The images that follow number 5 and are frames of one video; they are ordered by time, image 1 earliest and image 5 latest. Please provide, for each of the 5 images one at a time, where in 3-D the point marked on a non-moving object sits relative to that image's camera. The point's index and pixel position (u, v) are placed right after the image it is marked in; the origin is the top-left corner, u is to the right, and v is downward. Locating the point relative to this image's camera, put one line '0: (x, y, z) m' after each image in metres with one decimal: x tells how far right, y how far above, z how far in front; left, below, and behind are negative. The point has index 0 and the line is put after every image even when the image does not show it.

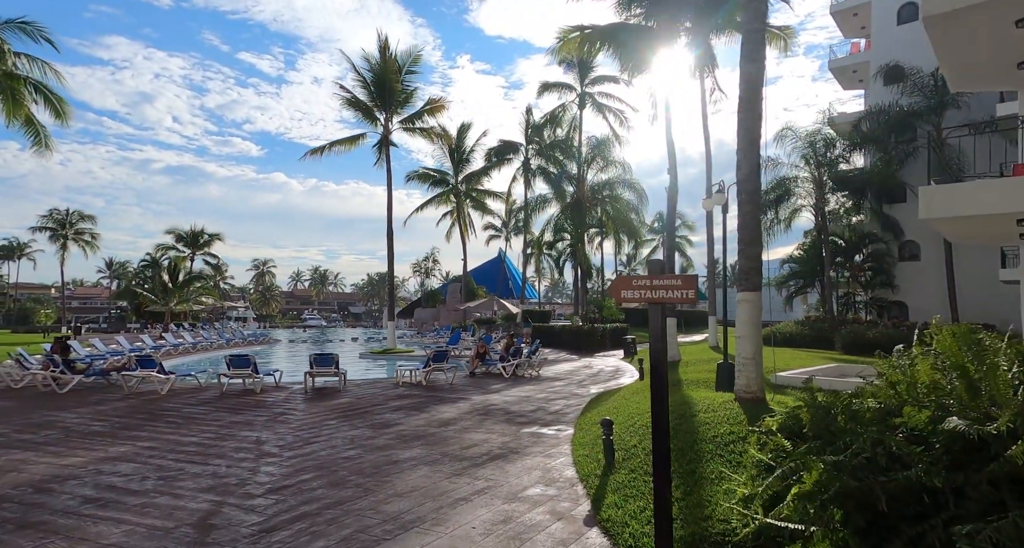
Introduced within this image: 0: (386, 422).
0: (-2.0, -2.4, +10.4) m
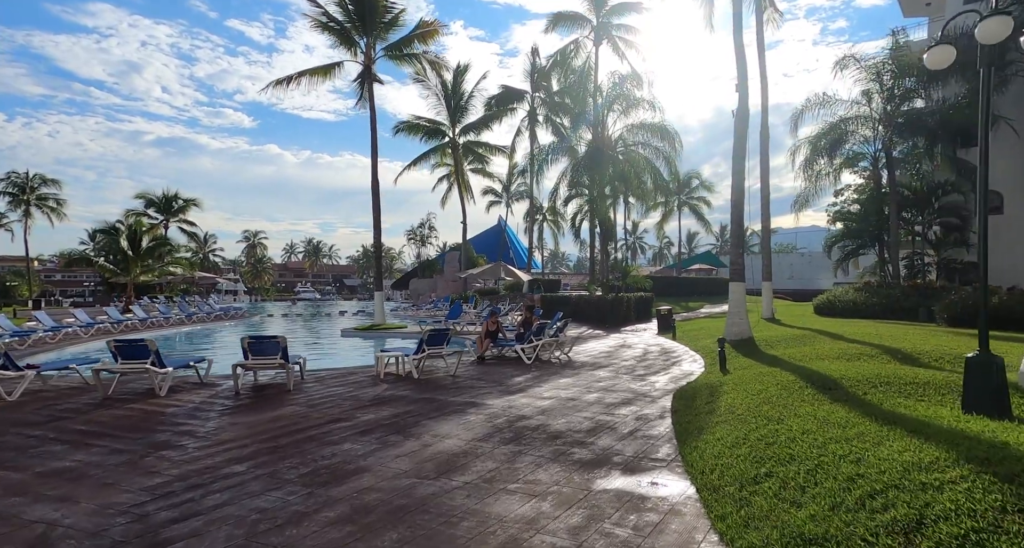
0: (-1.5, -1.7, +5.7) m
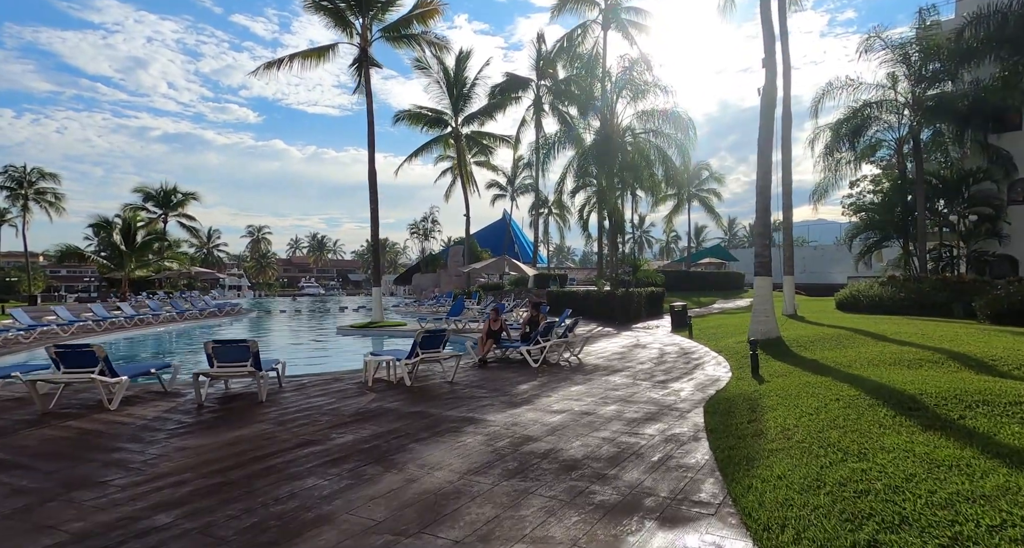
0: (-1.5, -1.7, +4.4) m
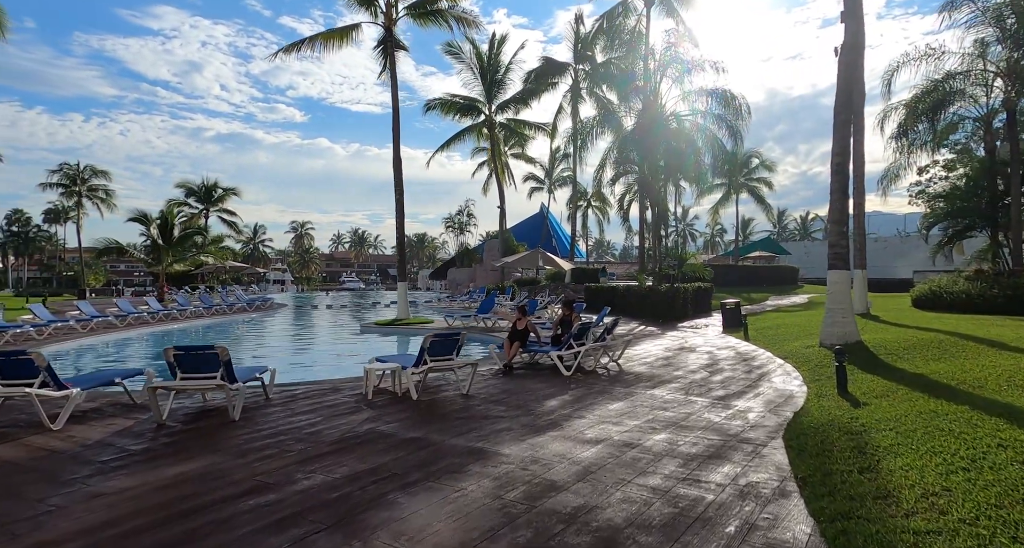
0: (-1.5, -1.6, +2.8) m
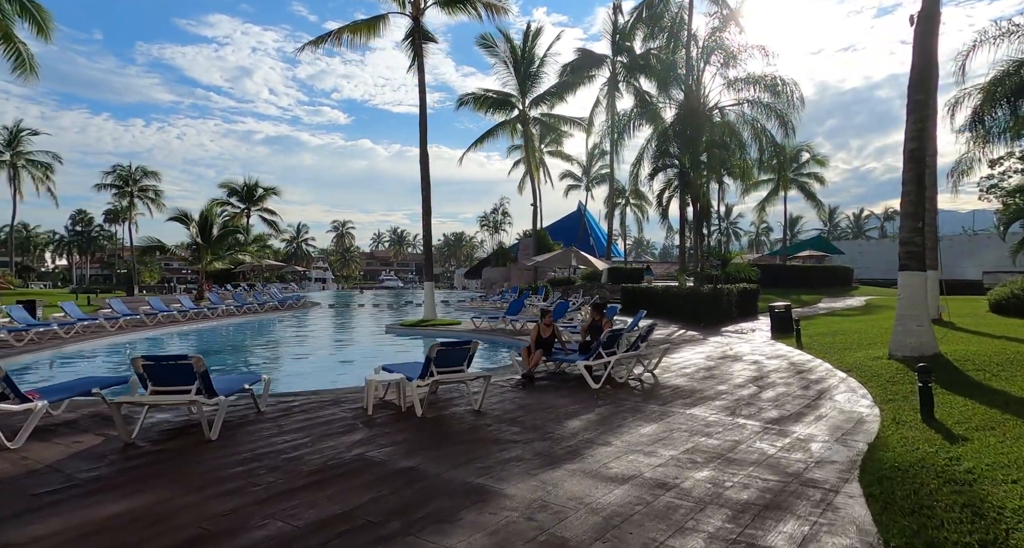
0: (-1.6, -1.6, +1.8) m
